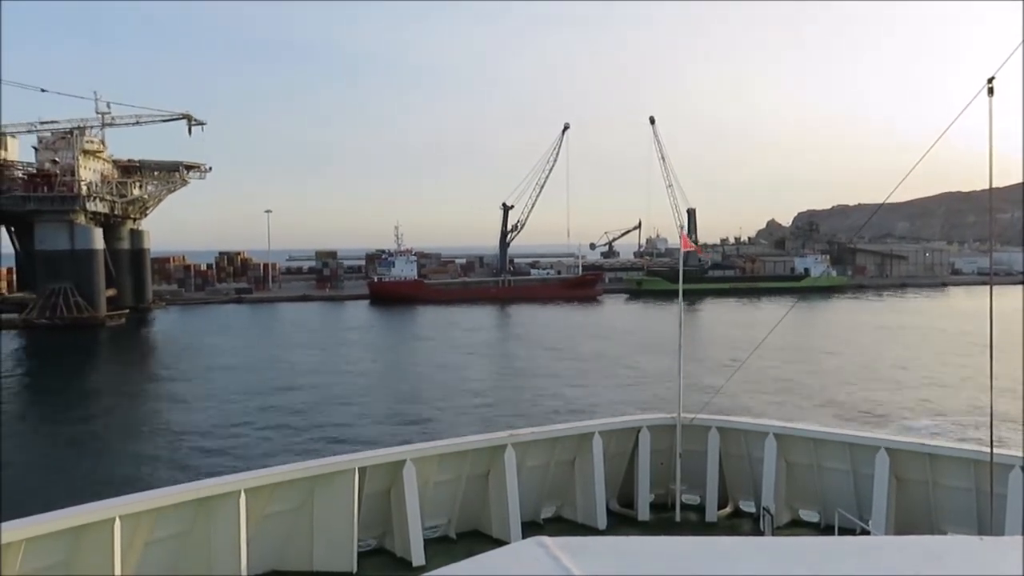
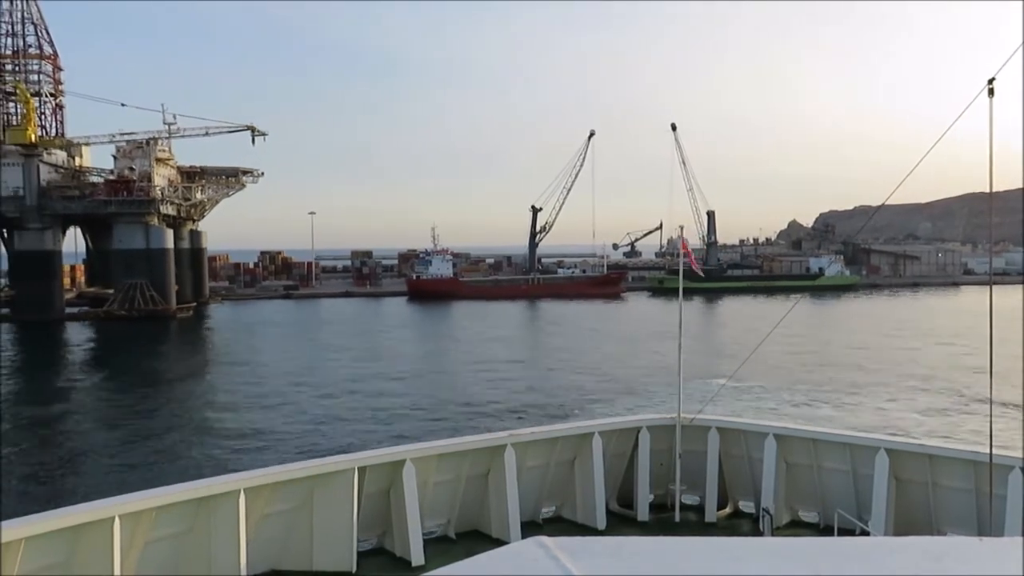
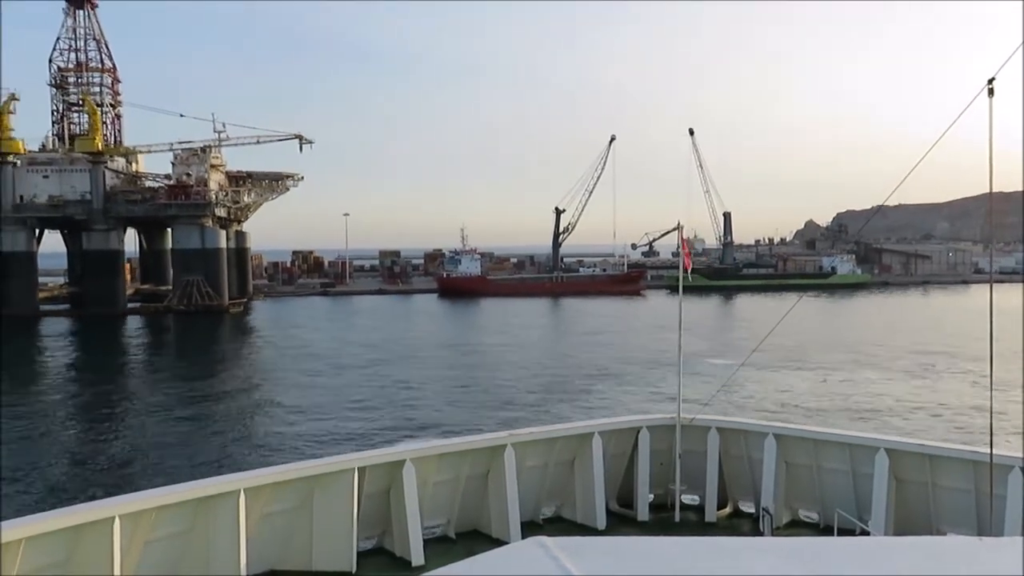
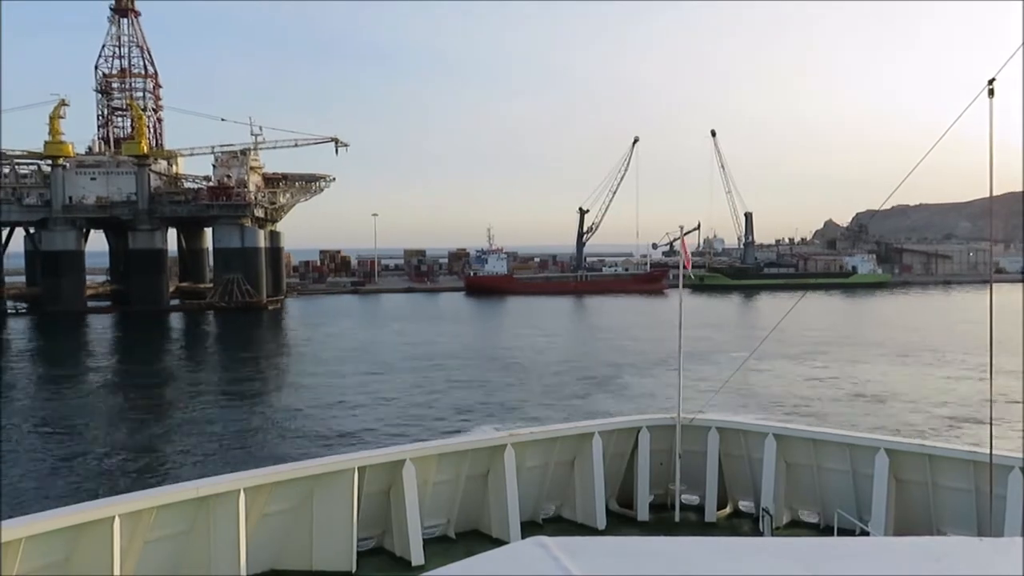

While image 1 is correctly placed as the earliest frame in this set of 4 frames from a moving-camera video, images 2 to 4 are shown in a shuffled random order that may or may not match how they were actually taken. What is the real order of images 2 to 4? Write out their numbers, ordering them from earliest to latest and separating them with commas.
2, 3, 4
